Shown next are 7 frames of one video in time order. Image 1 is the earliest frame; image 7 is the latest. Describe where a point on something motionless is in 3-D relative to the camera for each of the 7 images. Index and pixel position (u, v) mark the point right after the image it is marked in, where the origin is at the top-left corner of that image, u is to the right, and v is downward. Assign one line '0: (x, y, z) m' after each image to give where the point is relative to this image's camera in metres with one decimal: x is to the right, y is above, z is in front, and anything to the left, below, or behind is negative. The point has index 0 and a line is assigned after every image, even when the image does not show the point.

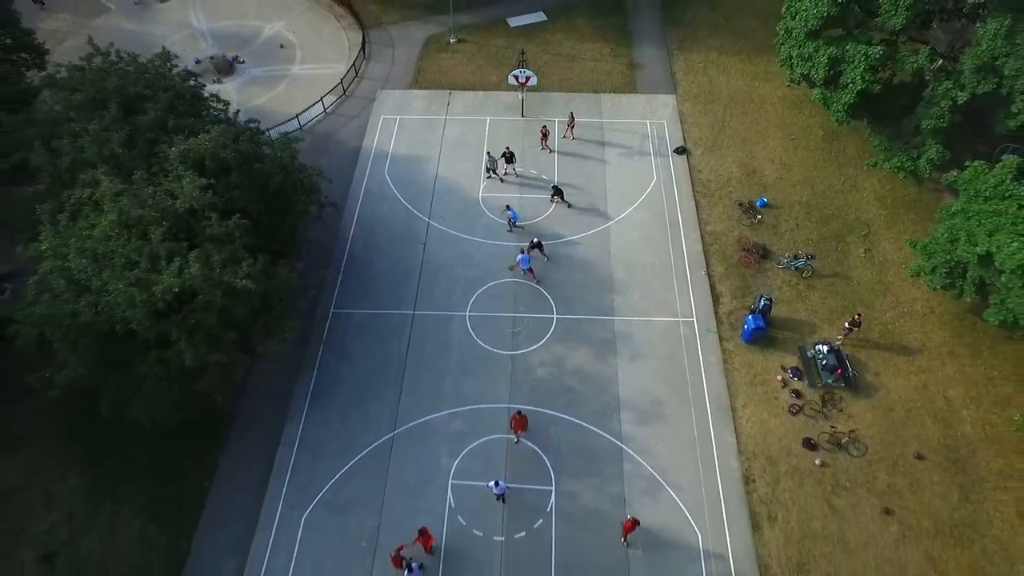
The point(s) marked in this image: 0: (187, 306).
0: (-9.1, -0.4, +18.2) m
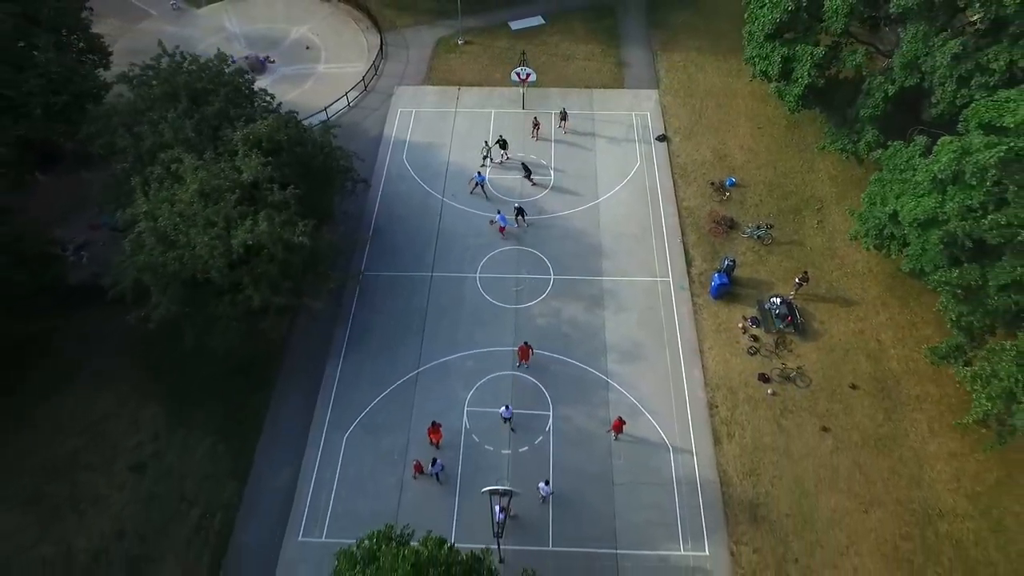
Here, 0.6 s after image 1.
0: (-8.9, +1.1, +22.5) m
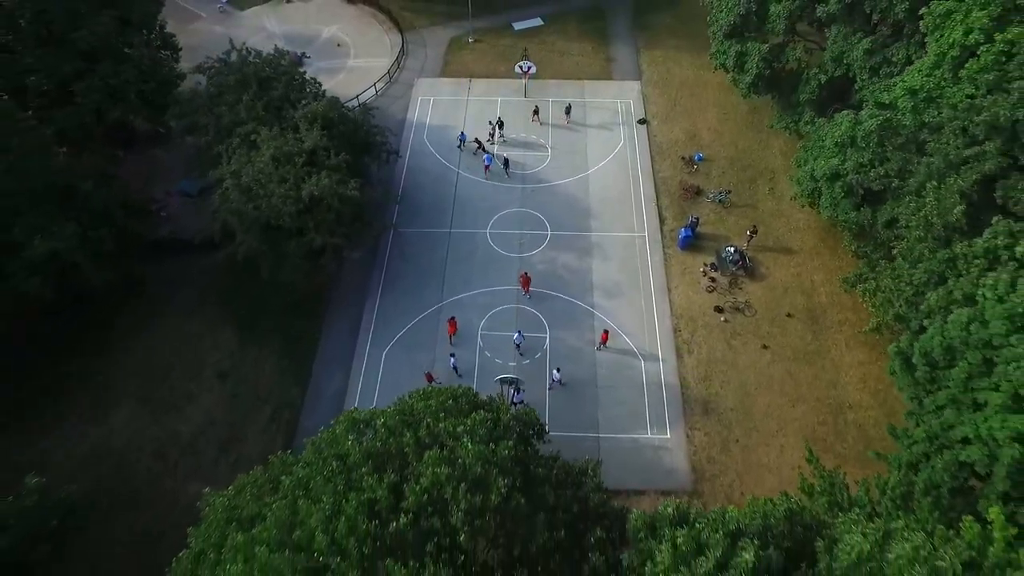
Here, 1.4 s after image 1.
0: (-8.7, +3.6, +28.8) m
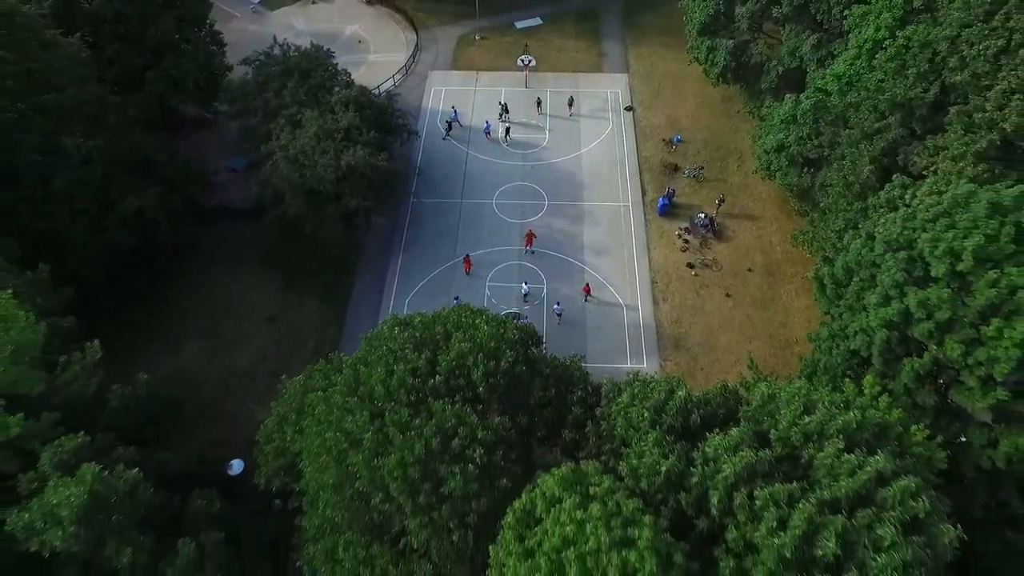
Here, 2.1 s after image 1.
0: (-8.5, +5.9, +34.4) m
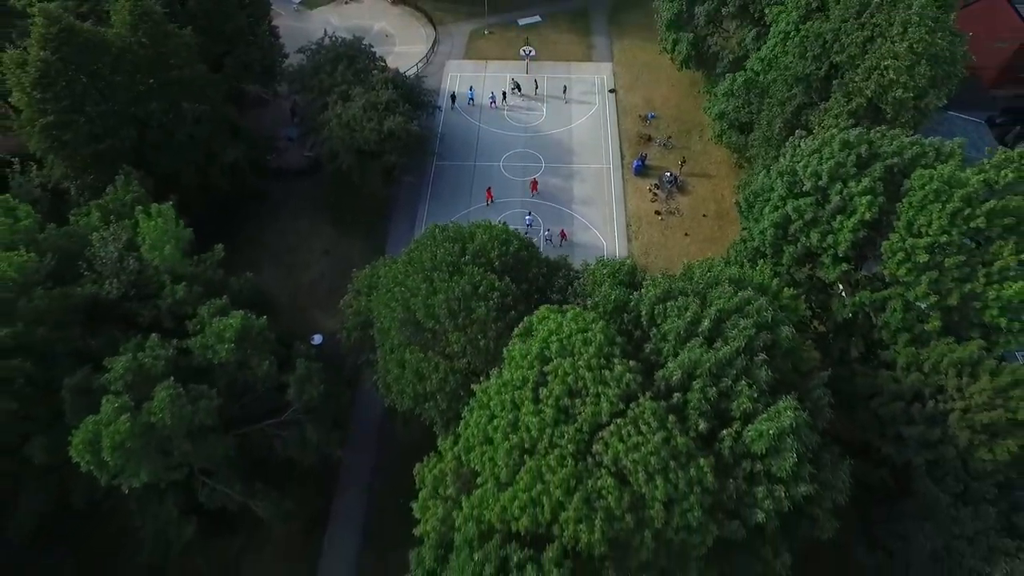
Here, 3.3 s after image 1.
0: (-8.2, +10.1, +44.1) m
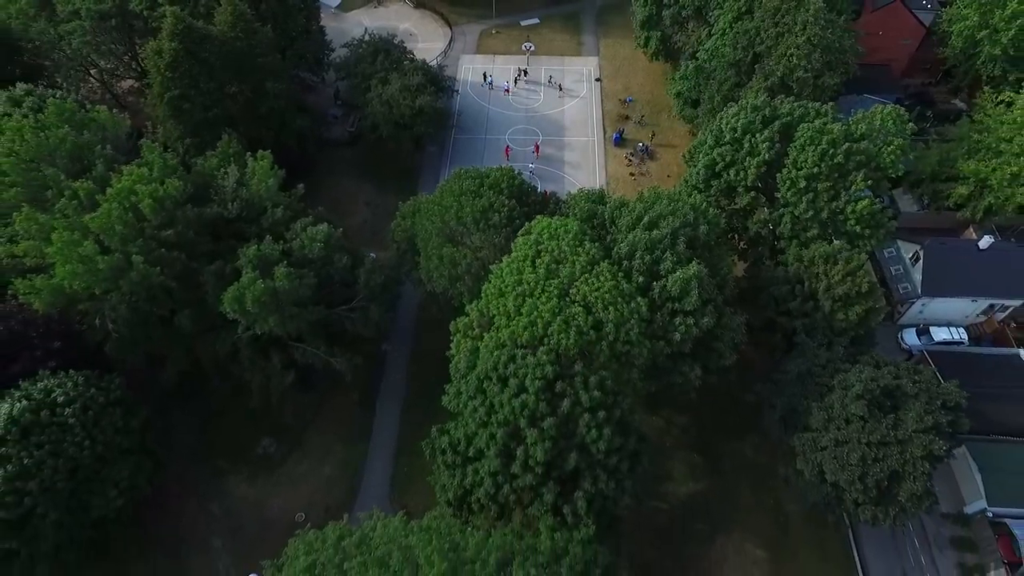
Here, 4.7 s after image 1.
0: (-7.9, +15.0, +56.0) m
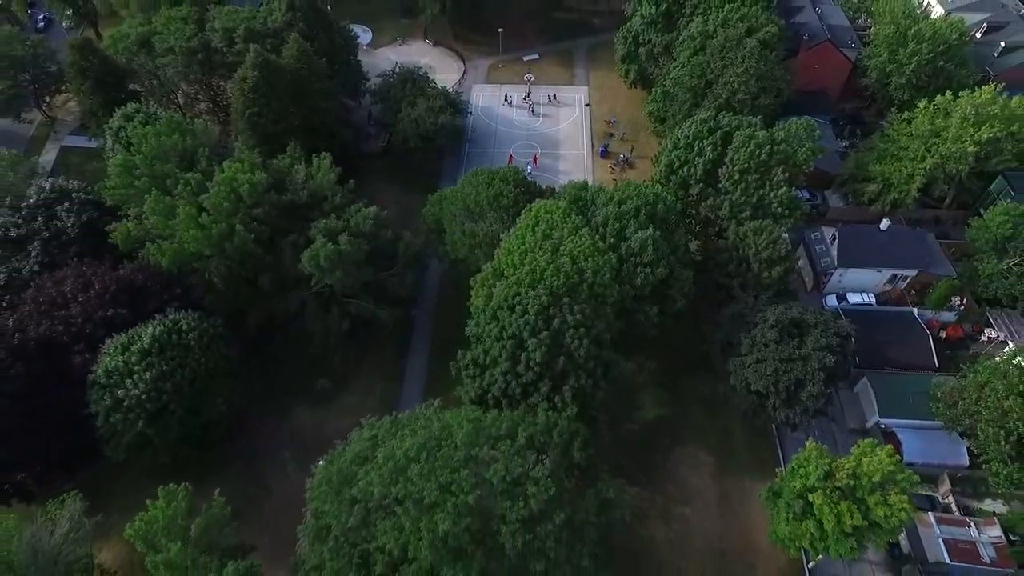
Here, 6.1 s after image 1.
0: (-7.5, +16.7, +69.0) m
